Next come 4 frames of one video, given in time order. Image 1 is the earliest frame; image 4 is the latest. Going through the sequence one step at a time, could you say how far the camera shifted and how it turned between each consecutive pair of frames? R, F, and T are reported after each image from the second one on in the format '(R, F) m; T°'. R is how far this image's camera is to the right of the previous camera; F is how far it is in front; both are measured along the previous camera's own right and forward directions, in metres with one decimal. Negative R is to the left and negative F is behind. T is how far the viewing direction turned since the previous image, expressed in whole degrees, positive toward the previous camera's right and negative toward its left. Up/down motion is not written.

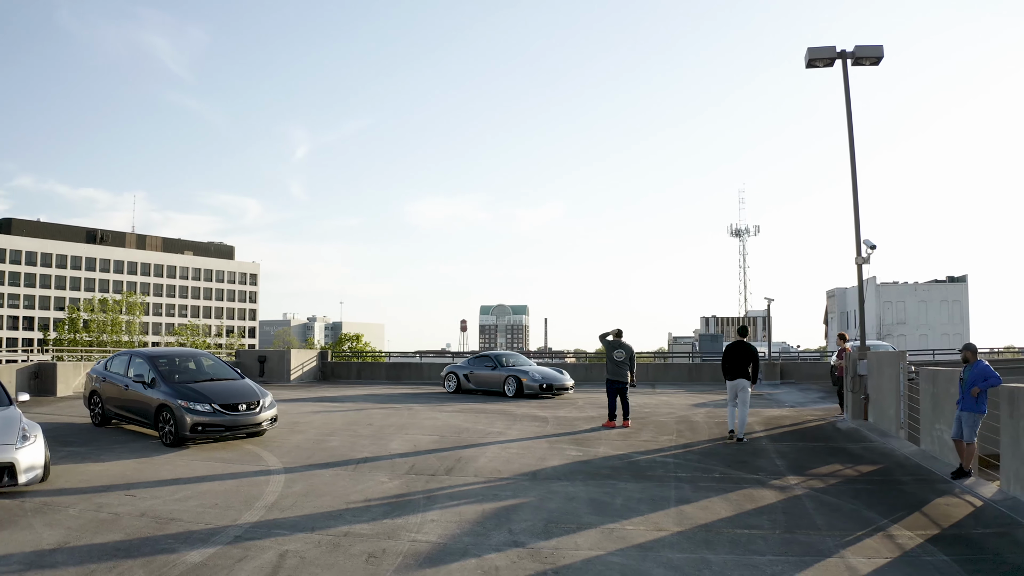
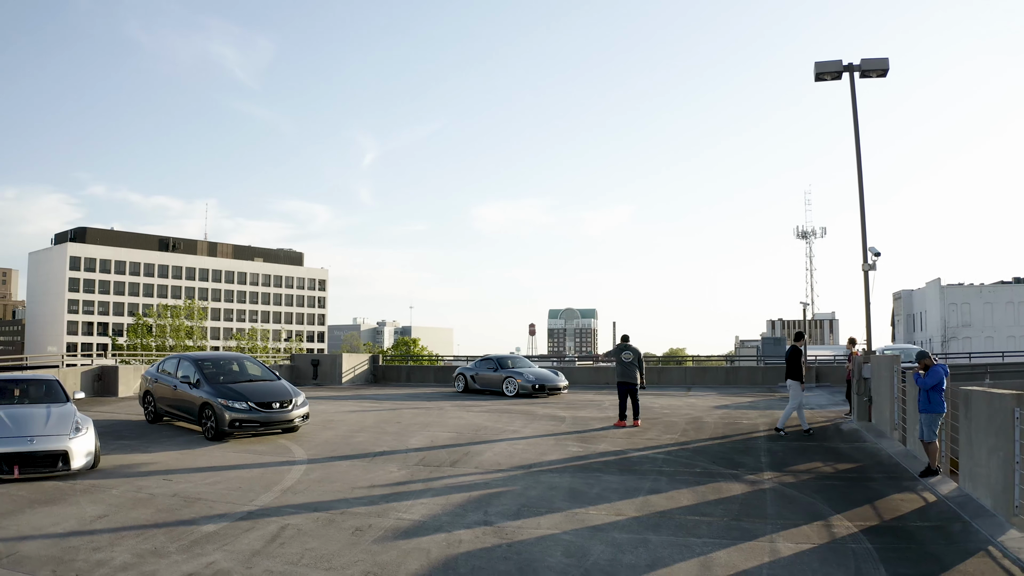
(+0.9, -0.9) m; -5°
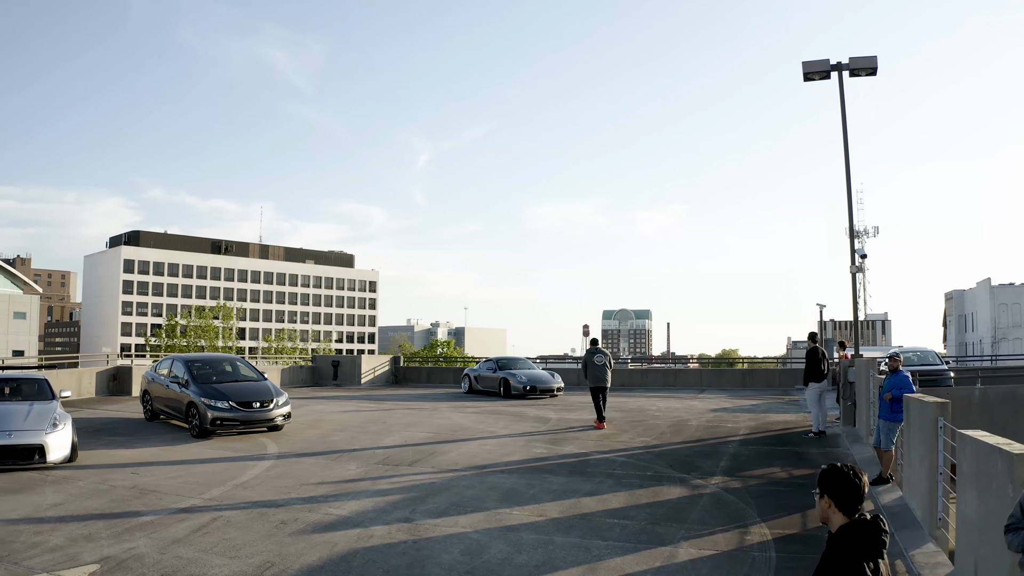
(+1.3, -0.1) m; -4°
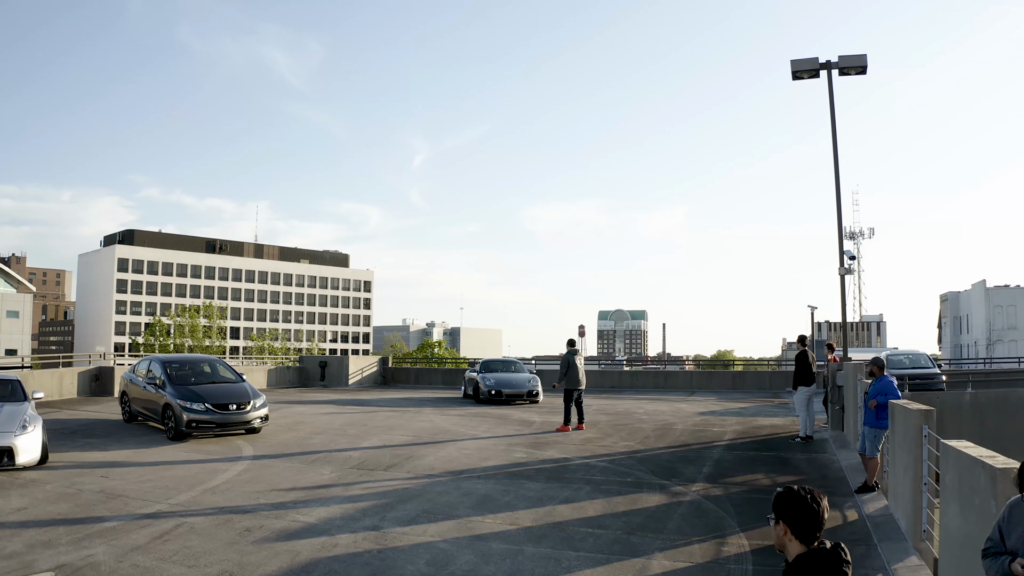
(+0.2, +0.2) m; 0°
